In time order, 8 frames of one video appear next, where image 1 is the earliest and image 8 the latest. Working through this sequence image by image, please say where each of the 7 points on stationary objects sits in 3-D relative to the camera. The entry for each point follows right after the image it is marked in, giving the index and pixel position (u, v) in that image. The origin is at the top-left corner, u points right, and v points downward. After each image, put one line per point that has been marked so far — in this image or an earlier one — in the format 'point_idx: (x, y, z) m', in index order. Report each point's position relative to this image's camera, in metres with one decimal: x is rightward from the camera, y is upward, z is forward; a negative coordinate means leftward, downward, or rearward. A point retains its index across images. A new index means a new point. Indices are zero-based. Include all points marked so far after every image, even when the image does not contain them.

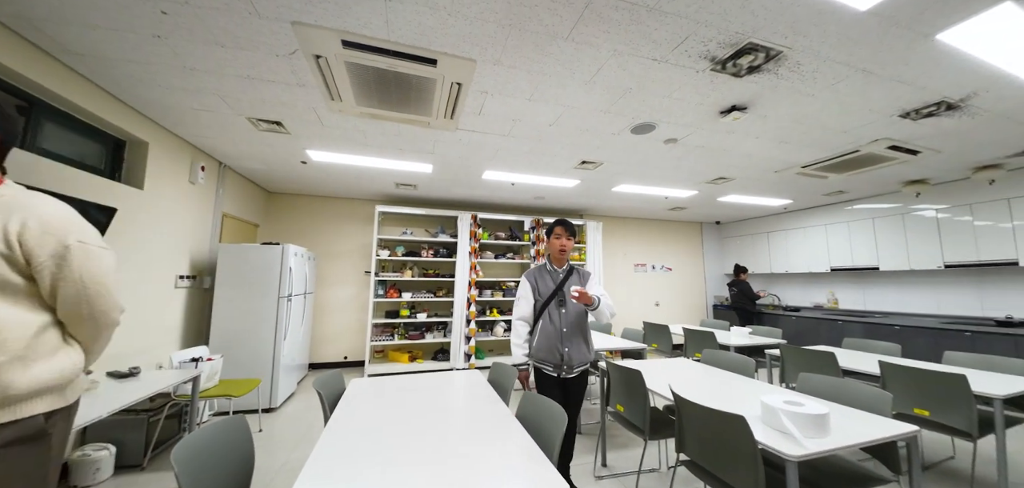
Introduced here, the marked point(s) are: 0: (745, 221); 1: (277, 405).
0: (+4.7, +0.5, +7.1) m
1: (-2.4, -1.6, +3.6) m
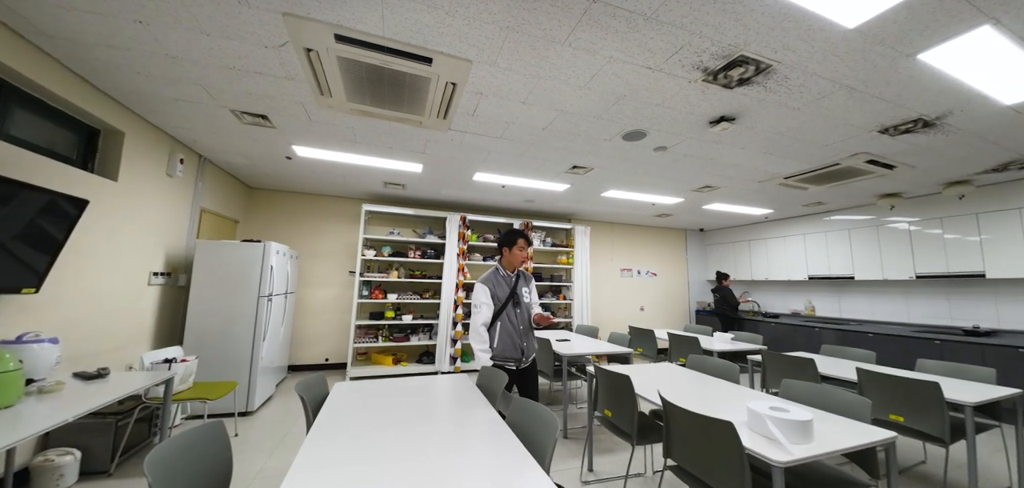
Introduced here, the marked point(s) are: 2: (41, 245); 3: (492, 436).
0: (+4.5, +0.3, +7.2) m
1: (-2.5, -1.6, +3.4) m
2: (-2.7, 0.0, +2.0) m
3: (-0.1, -0.9, +1.5) m
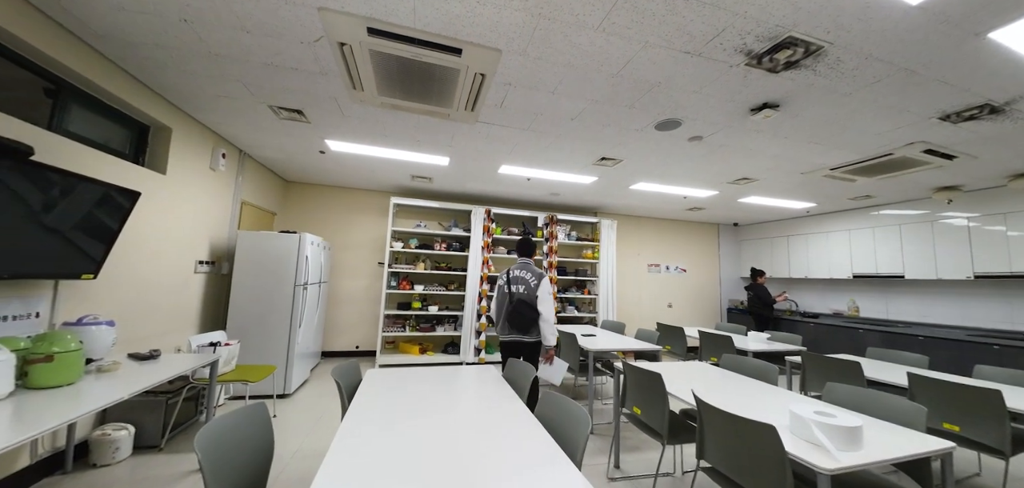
0: (+5.0, +0.4, +6.9) m
1: (-2.3, -1.5, +3.6) m
2: (-2.6, +0.1, +2.2) m
3: (0.0, -0.8, +1.5) m
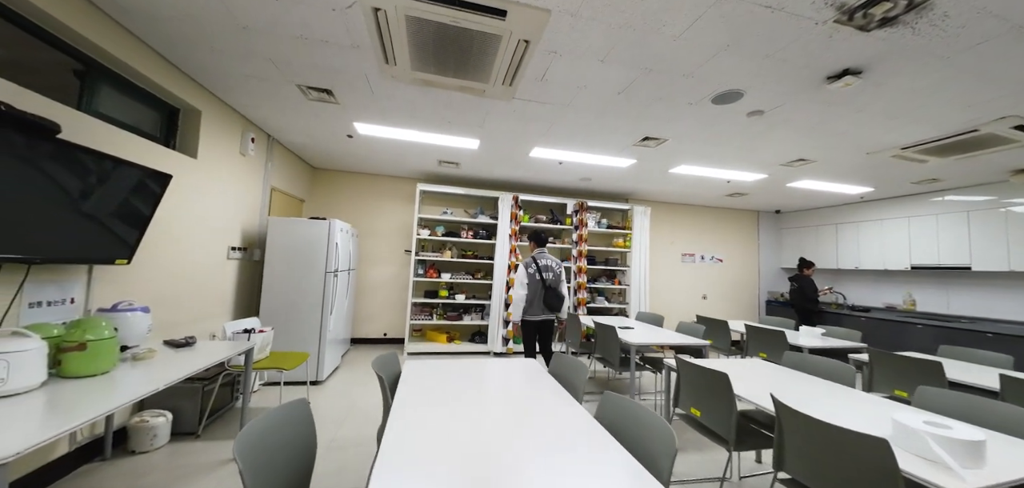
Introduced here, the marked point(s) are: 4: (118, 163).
0: (+5.5, +0.6, +6.4) m
1: (-1.9, -1.4, +3.6) m
2: (-2.3, +0.1, +2.1) m
3: (+0.3, -0.8, +1.4) m
4: (-2.2, +0.5, +1.9) m
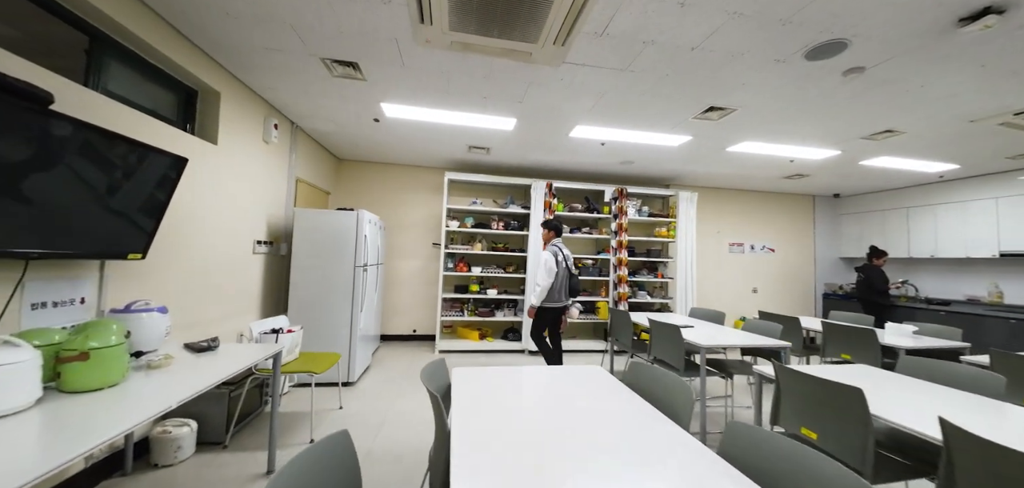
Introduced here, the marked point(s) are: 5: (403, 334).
0: (+6.0, +0.8, +5.8) m
1: (-1.5, -1.3, +3.4) m
2: (-2.0, +0.2, +1.9) m
3: (+0.5, -0.7, +1.0) m
4: (-1.9, +0.5, +1.7) m
5: (-1.5, -1.3, +4.9) m
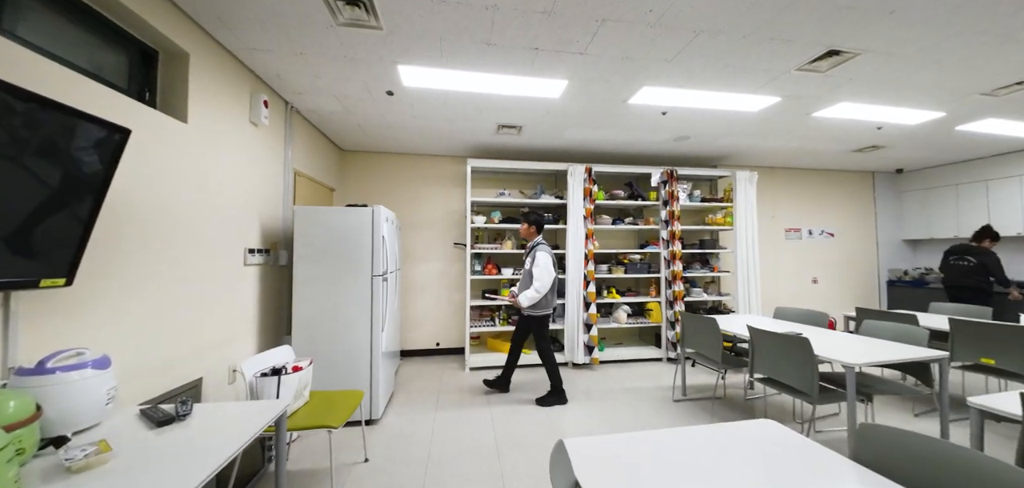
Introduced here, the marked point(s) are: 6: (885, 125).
0: (+6.4, +1.2, +5.1) m
1: (-1.0, -1.3, +2.7) m
2: (-1.6, +0.1, +1.3) m
3: (+1.0, -0.7, +0.4) m
4: (-1.5, +0.4, +1.1) m
5: (-1.1, -1.3, +4.3) m
6: (+3.8, +1.2, +3.5) m
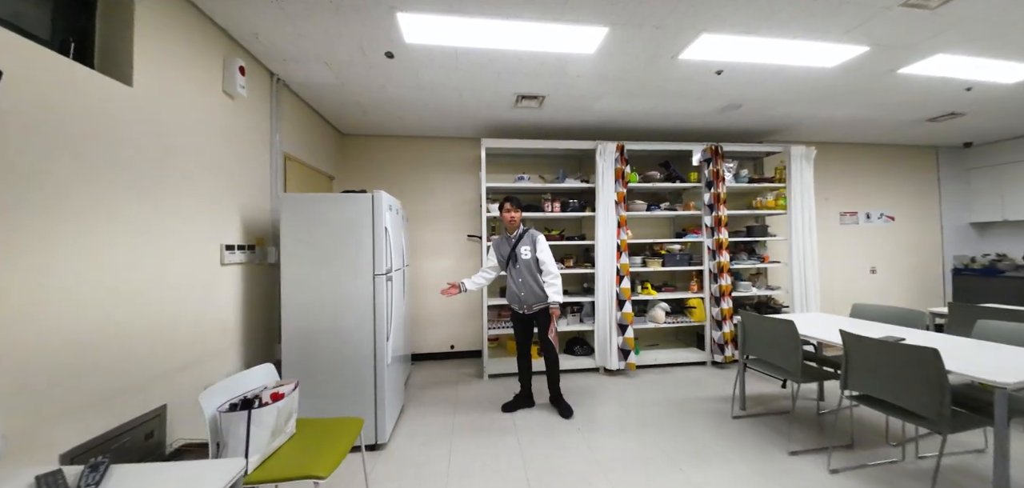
0: (+6.6, +1.4, +4.5) m
1: (-0.8, -1.3, +2.3) m
2: (-1.4, +0.1, +0.9) m
3: (+1.1, -0.6, -0.1) m
4: (-1.4, +0.4, +0.7) m
5: (-0.8, -1.2, +3.9) m
6: (+3.9, +1.3, +2.9) m
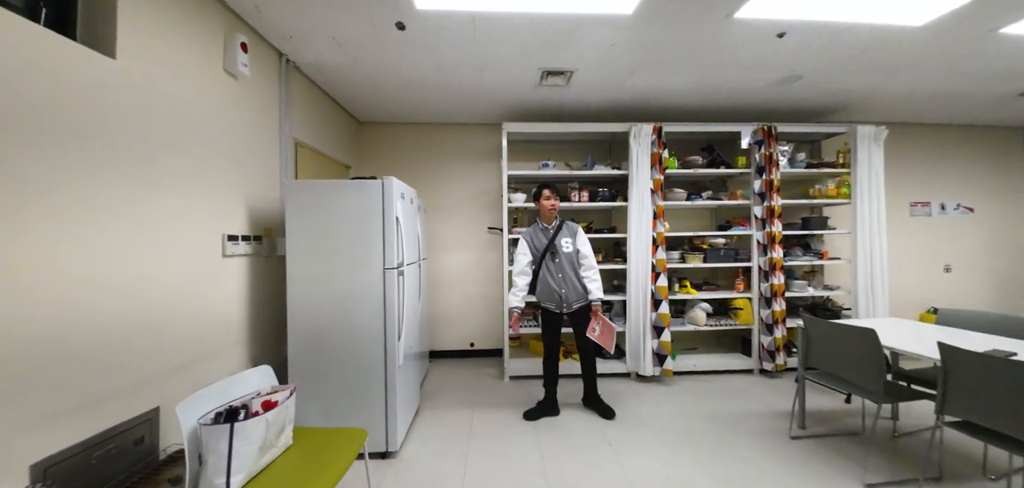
0: (+6.9, +1.4, +3.8) m
1: (-0.7, -1.2, +2.2) m
2: (-1.4, +0.2, +0.7) m
3: (+1.1, -0.6, -0.4) m
4: (-1.3, +0.5, +0.5) m
5: (-0.6, -1.1, +3.7) m
6: (+4.1, +1.4, +2.4) m
